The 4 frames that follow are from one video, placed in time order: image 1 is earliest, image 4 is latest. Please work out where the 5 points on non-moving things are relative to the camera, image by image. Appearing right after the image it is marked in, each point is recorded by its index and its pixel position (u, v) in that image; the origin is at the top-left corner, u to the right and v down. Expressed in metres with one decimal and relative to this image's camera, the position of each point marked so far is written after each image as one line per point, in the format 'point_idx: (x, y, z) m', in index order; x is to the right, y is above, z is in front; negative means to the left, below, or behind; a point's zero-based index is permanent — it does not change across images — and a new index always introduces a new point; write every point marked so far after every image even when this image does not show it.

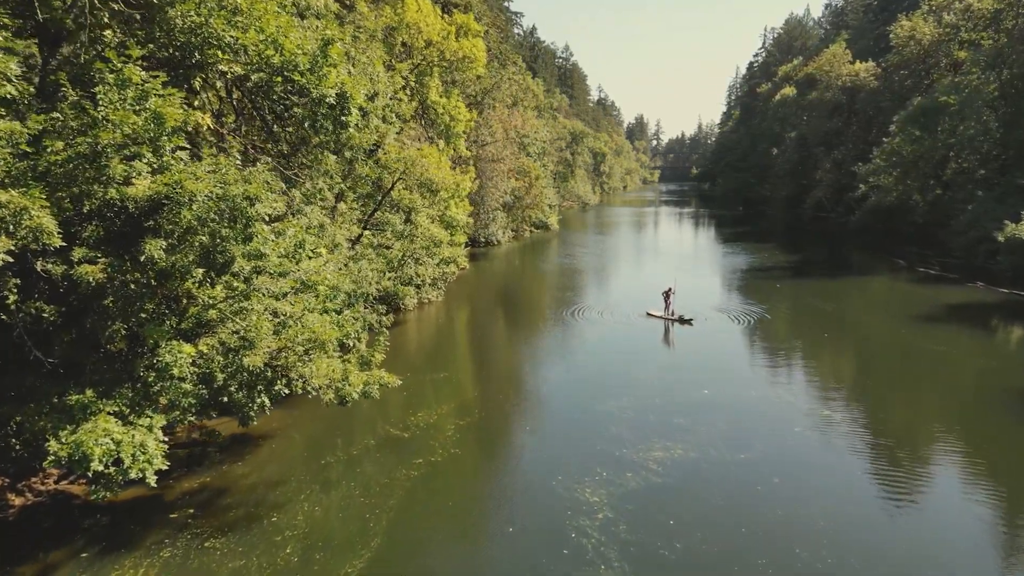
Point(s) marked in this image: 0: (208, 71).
0: (-4.6, +3.3, +11.1) m
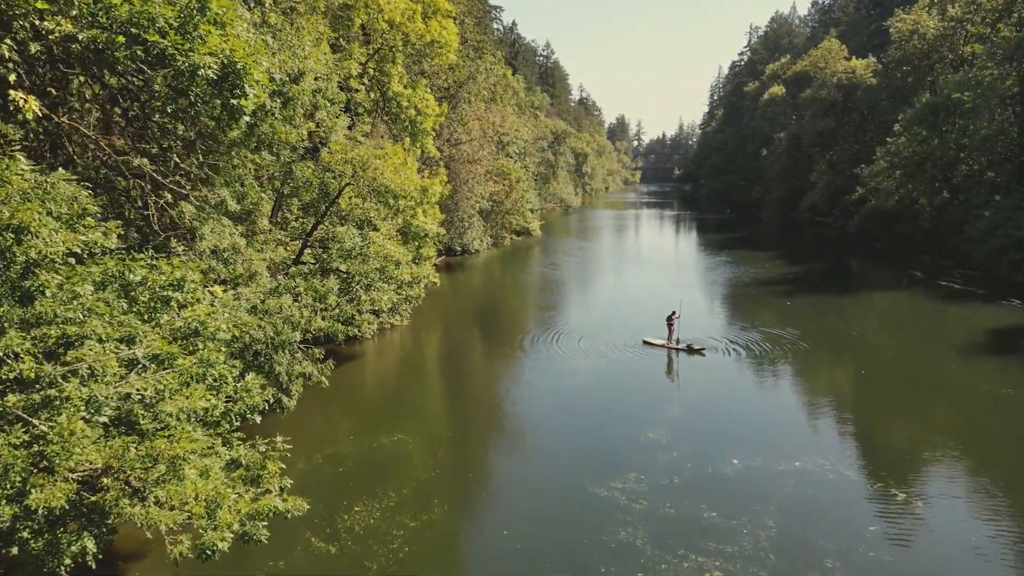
0: (-4.9, +2.6, +7.3) m
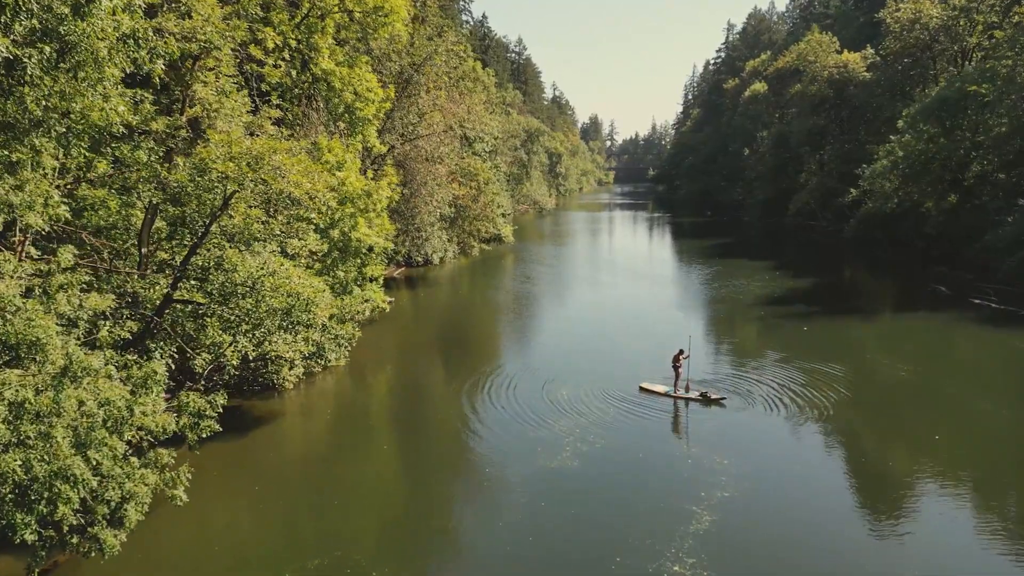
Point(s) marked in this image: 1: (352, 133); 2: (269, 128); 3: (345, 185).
0: (-5.2, +1.8, +2.5) m
1: (-4.1, +4.0, +19.1) m
2: (-4.7, +3.1, +14.1) m
3: (-4.1, +2.5, +18.0) m
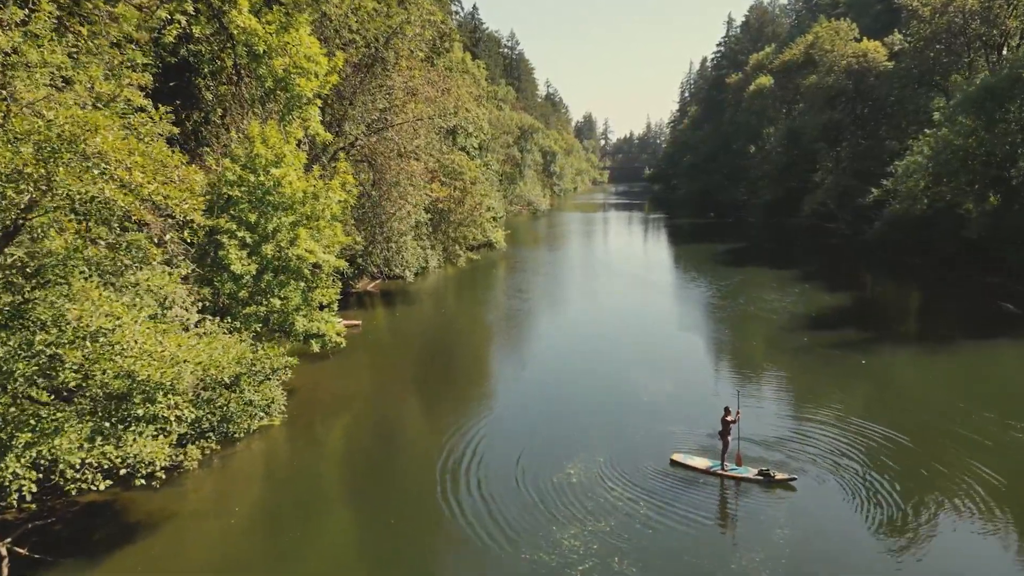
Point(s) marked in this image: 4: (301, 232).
0: (-5.3, +1.1, -2.0) m
1: (-4.3, +3.4, +14.6) m
2: (-4.9, +2.5, +9.6) m
3: (-4.3, +1.9, +13.5) m
4: (-4.0, +1.0, +13.5) m
